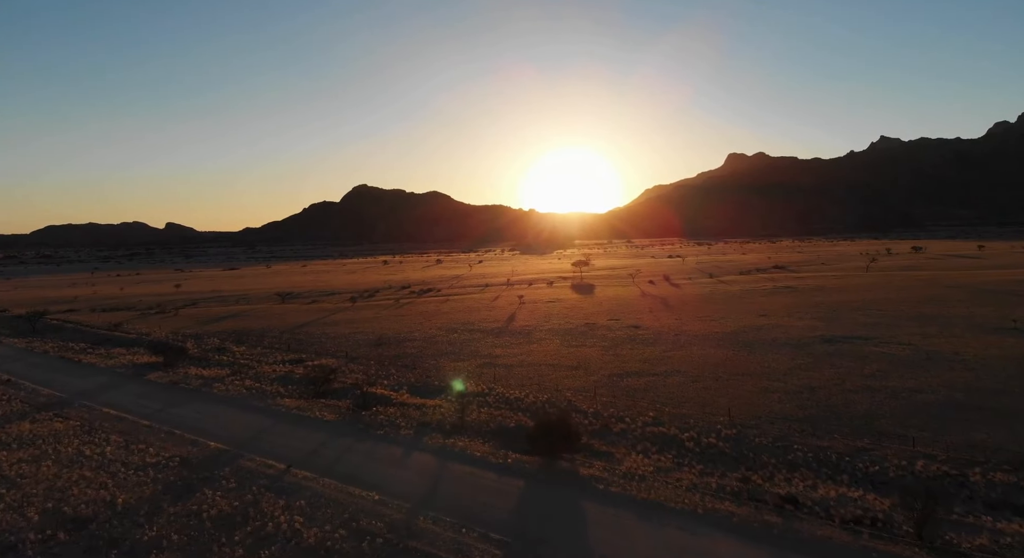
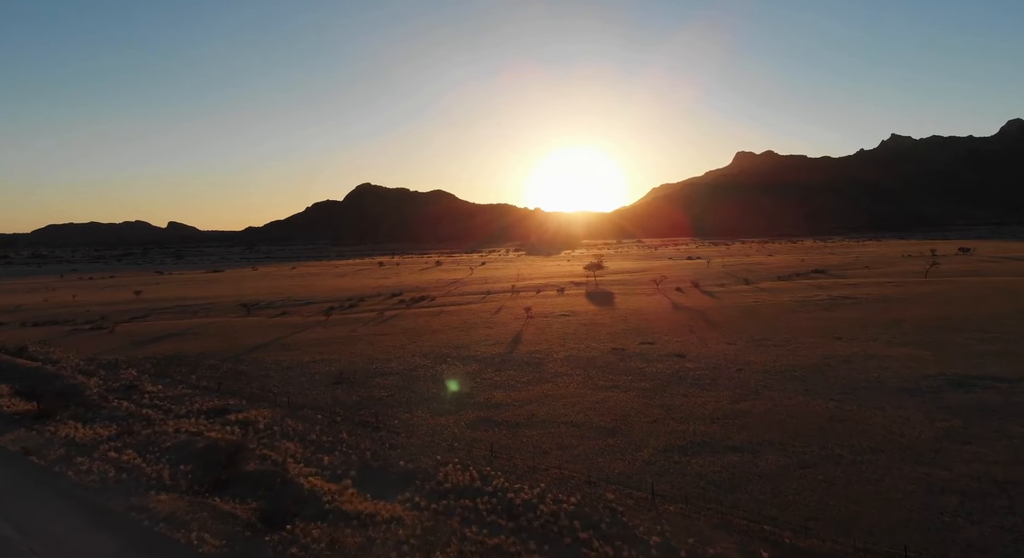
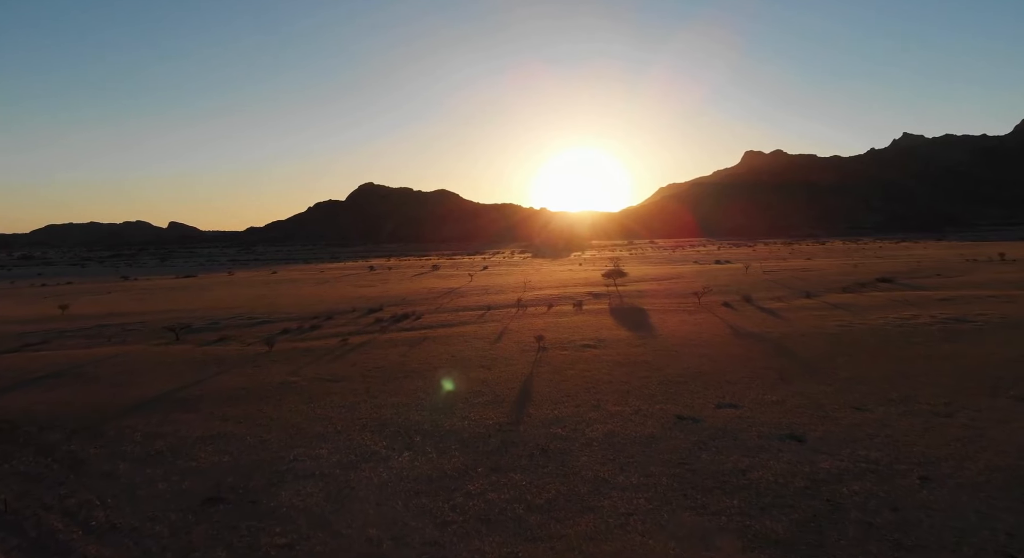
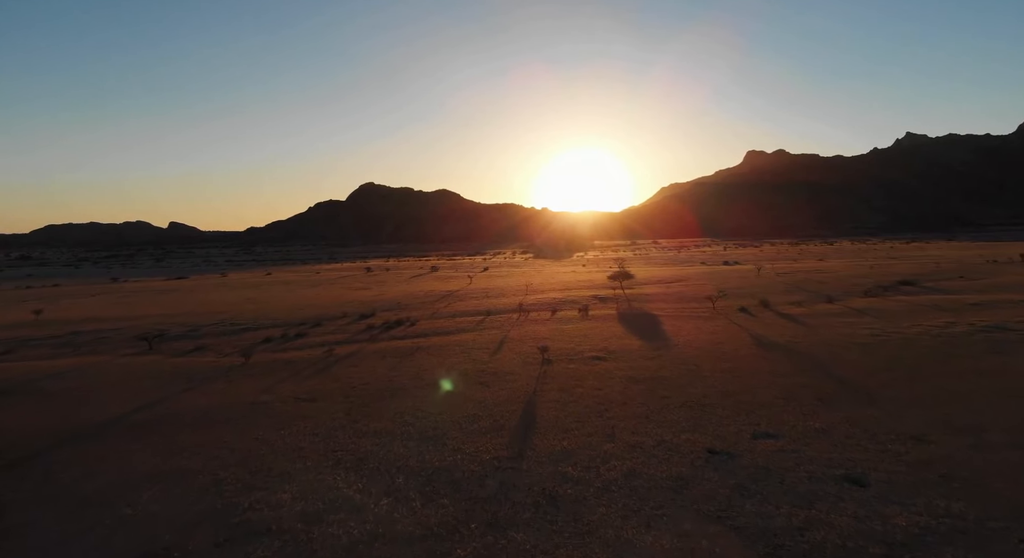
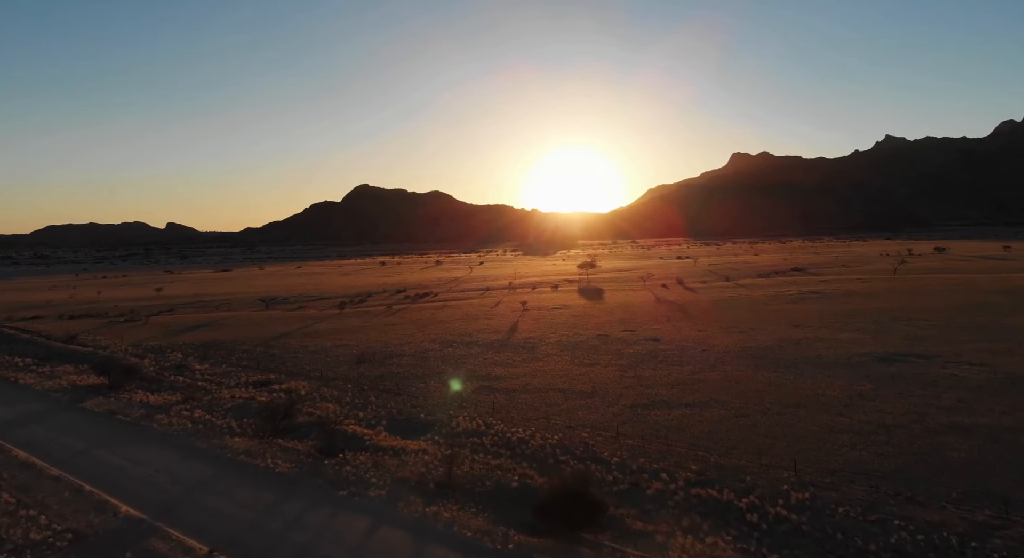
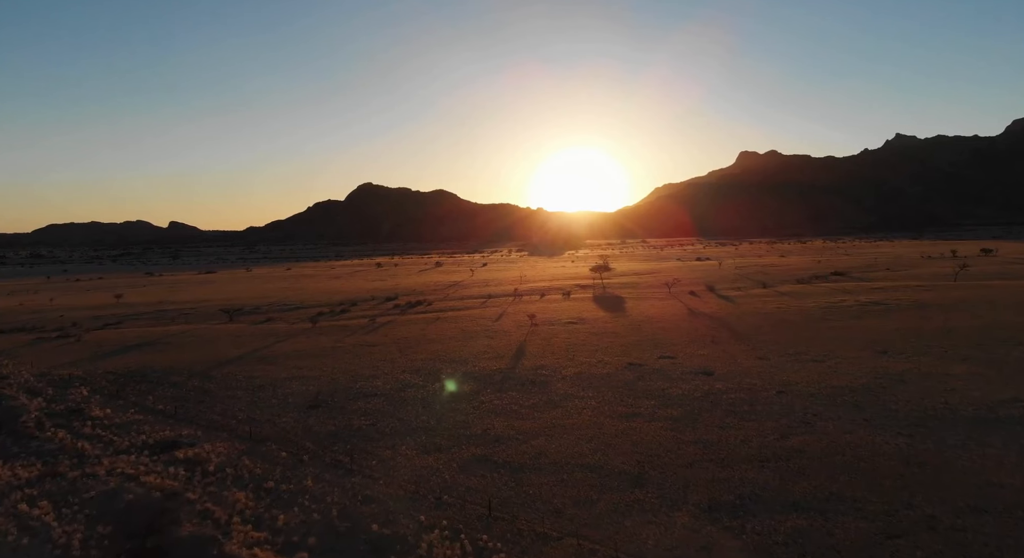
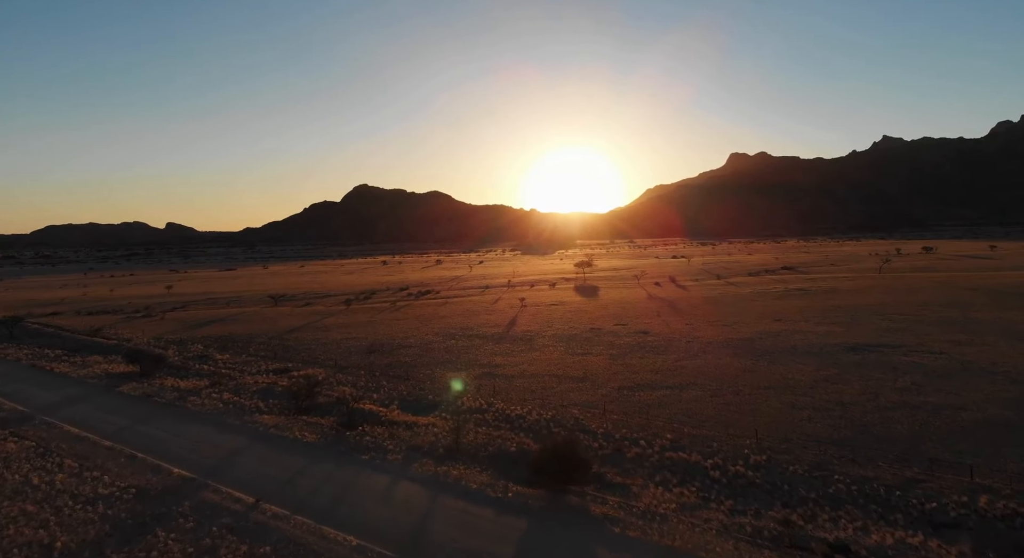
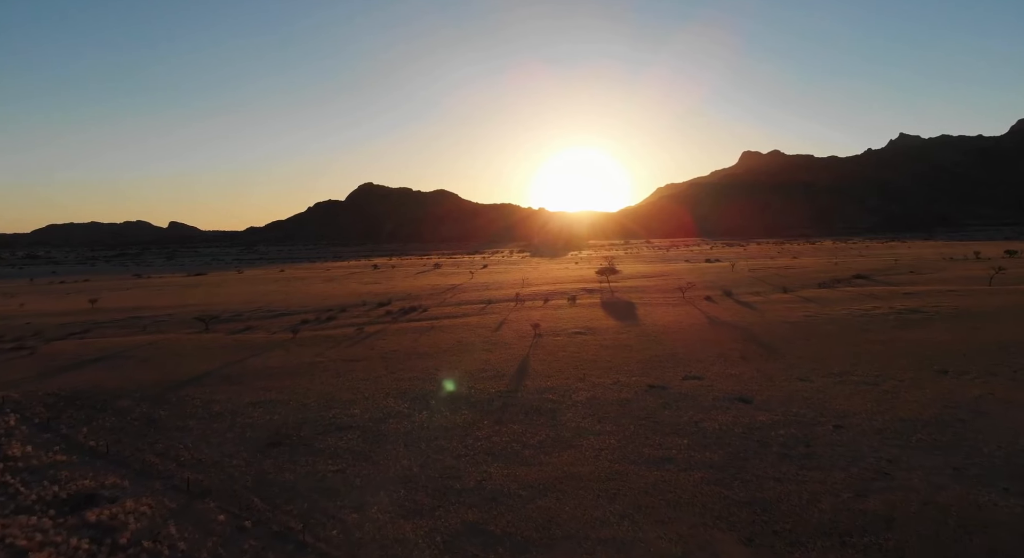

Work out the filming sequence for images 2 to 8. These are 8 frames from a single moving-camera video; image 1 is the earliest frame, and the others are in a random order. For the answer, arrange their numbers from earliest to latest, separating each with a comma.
7, 5, 2, 6, 8, 3, 4
